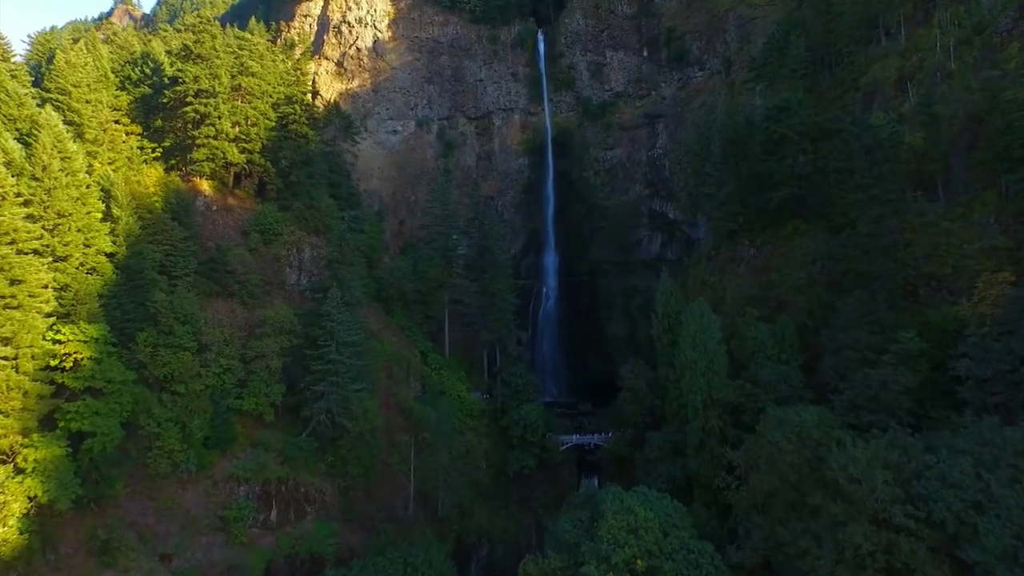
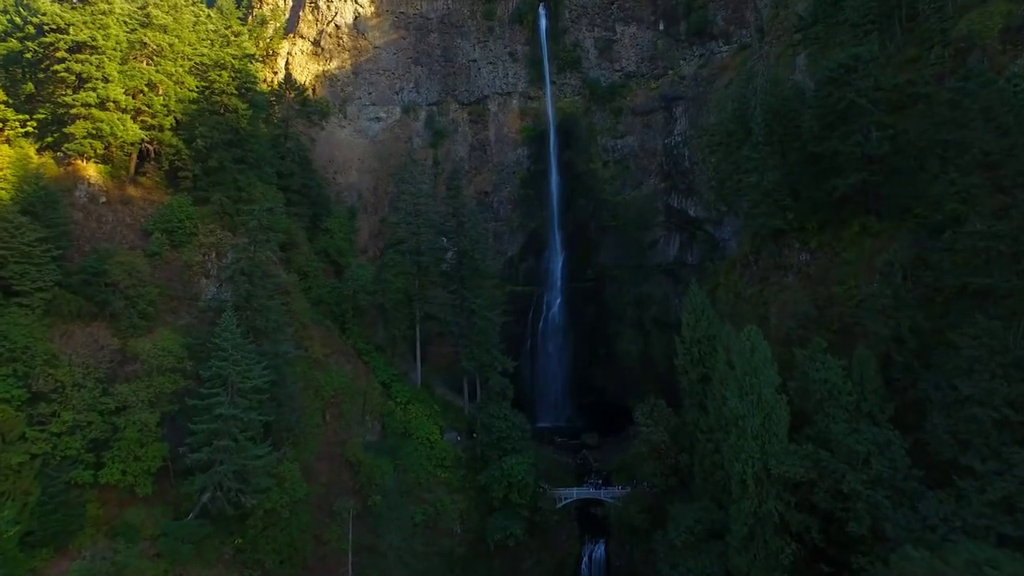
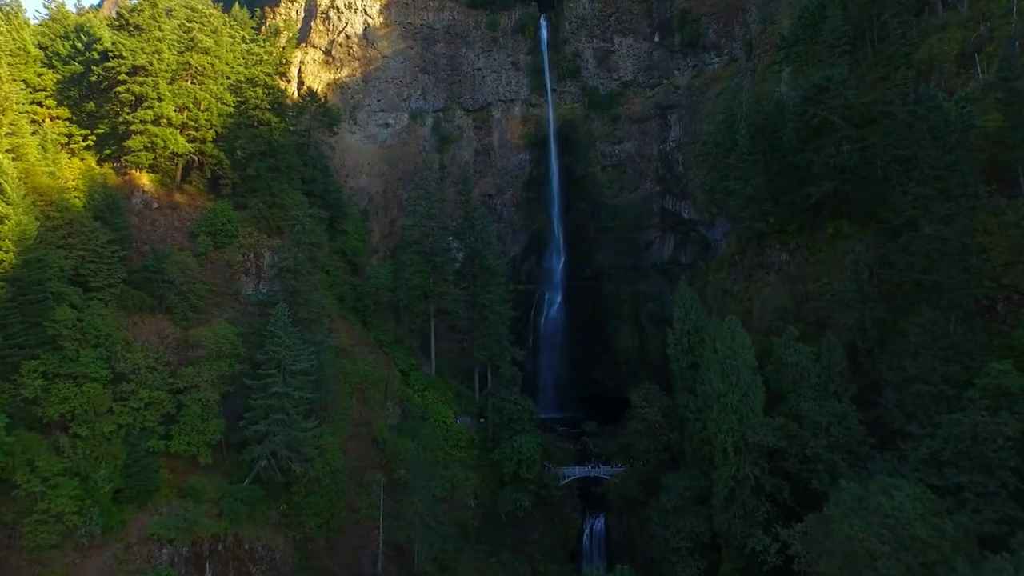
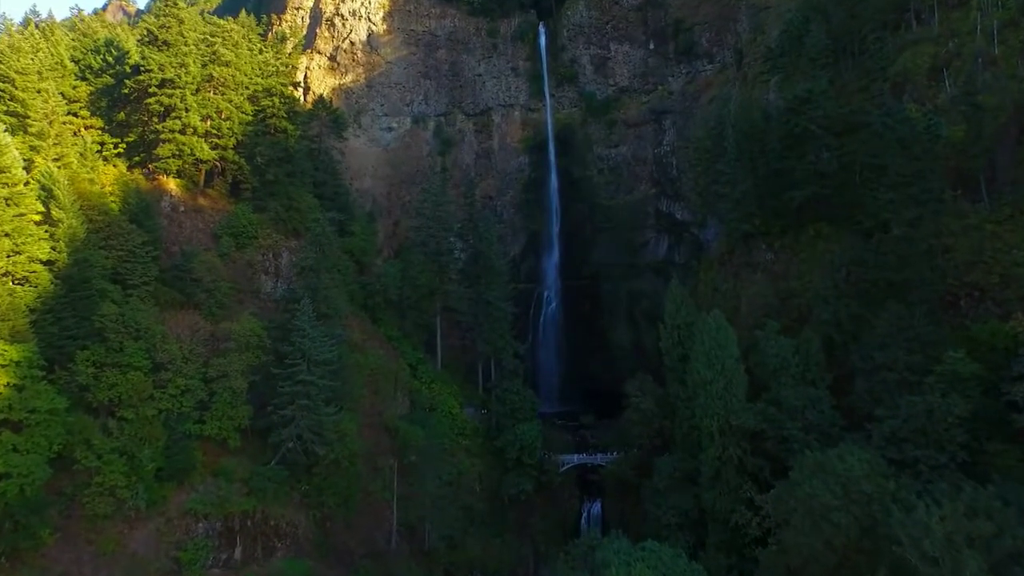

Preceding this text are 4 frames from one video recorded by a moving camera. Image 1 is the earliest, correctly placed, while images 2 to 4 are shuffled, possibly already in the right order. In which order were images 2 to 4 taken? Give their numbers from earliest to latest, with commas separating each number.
4, 3, 2
